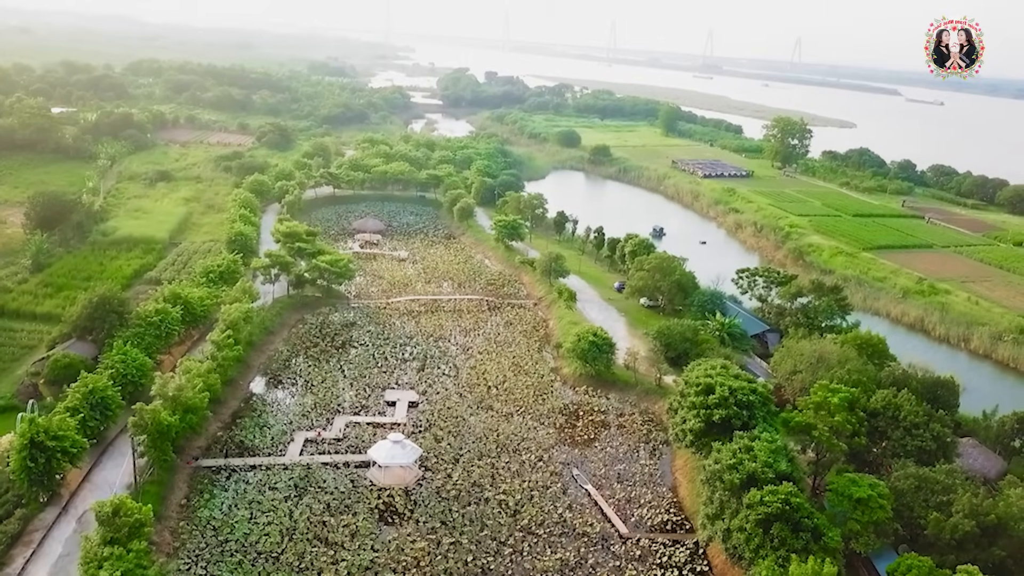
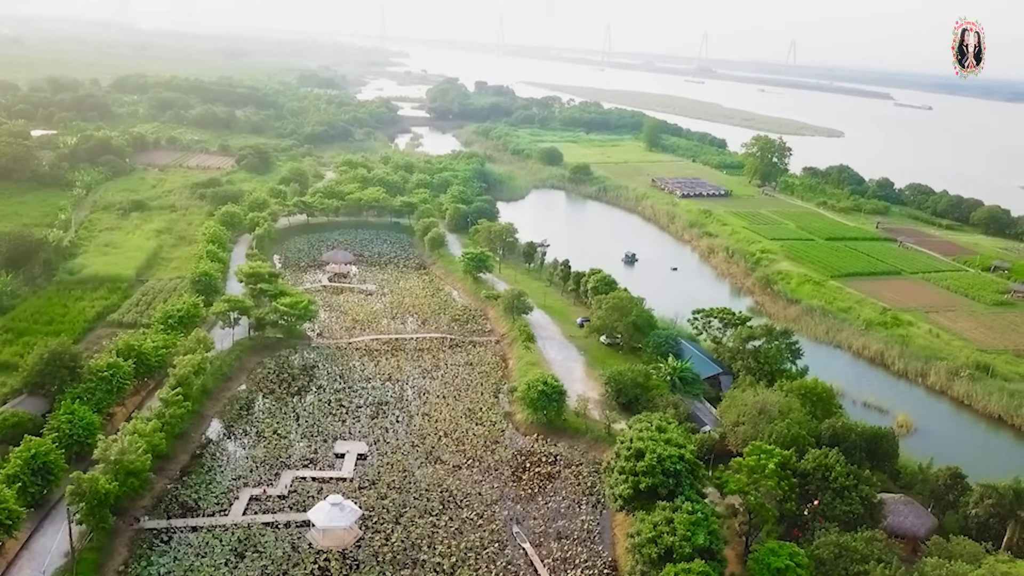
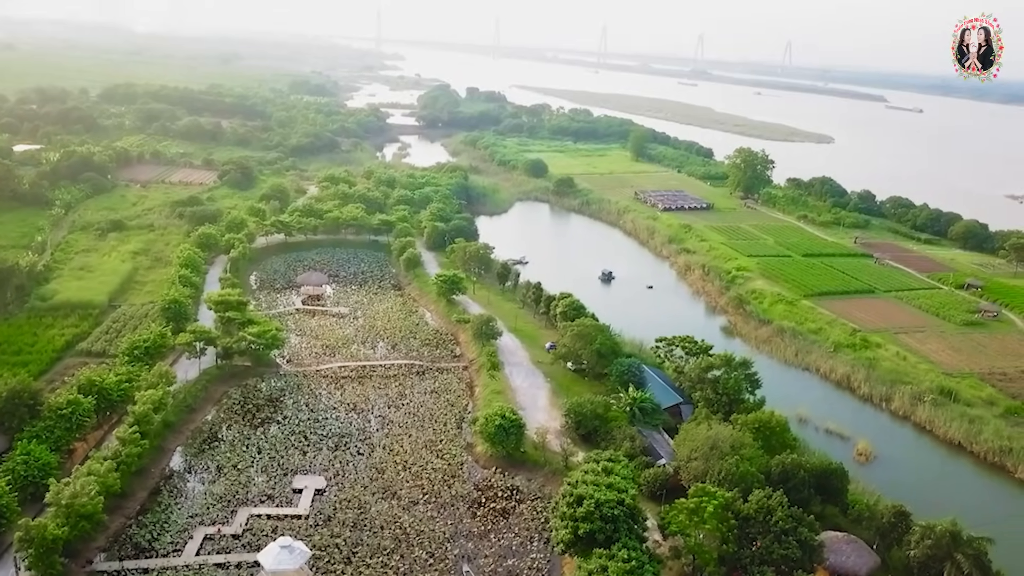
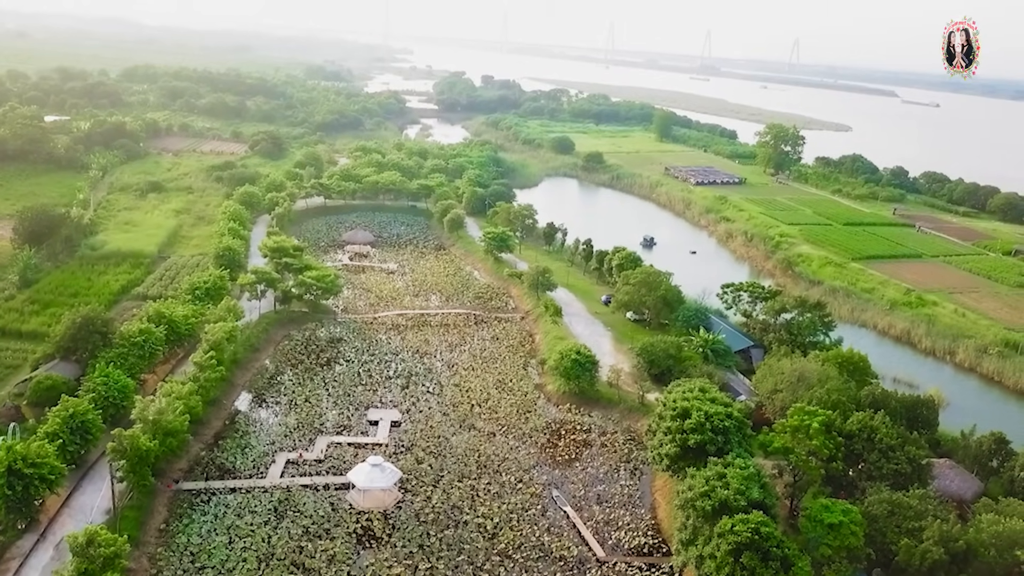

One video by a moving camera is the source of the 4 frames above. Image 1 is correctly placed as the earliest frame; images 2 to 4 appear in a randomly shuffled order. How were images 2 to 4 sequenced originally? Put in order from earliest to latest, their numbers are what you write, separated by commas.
4, 2, 3
